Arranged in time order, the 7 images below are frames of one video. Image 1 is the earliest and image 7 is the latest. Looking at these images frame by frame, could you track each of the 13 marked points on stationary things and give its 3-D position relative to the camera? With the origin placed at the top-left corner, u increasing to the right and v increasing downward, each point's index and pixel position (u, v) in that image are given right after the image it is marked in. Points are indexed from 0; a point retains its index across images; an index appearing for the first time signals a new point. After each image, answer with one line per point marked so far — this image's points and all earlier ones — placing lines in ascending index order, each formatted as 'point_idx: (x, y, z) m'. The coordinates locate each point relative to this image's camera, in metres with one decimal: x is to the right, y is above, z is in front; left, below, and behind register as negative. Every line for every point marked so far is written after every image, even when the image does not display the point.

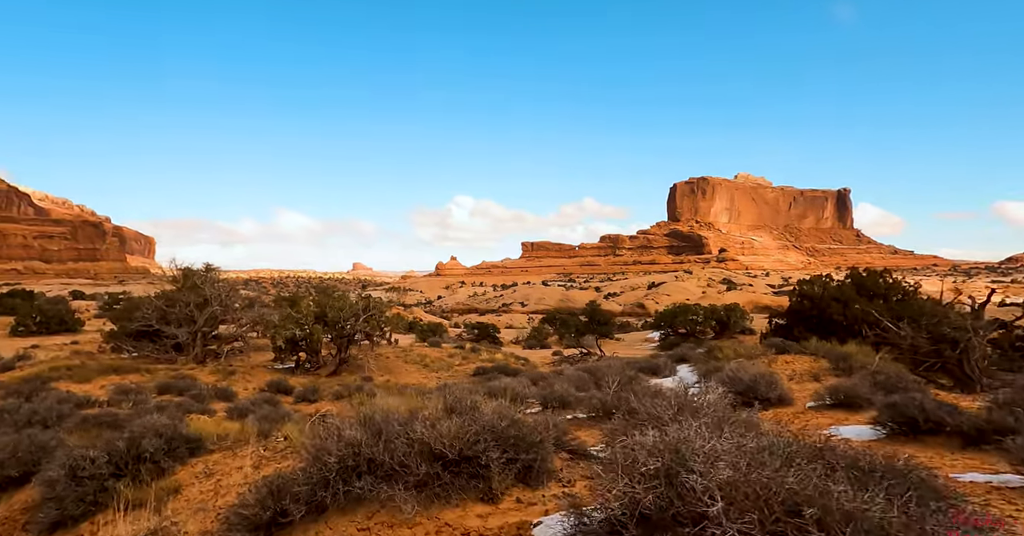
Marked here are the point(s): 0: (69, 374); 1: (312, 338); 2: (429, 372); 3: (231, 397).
0: (-11.2, -2.7, +16.7) m
1: (-5.3, -1.9, +17.9) m
2: (-2.5, -2.9, +18.0) m
3: (-5.3, -2.5, +12.5) m
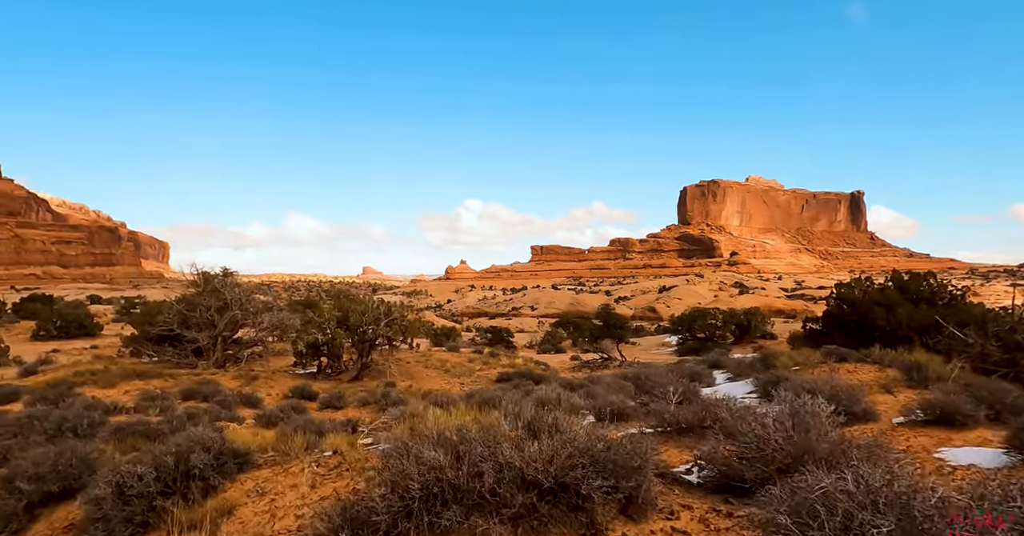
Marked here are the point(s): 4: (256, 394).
0: (-10.6, -2.9, +16.7) m
1: (-4.7, -2.0, +17.8) m
2: (-1.8, -3.0, +17.9) m
3: (-4.8, -2.6, +12.4) m
4: (-5.2, -2.6, +13.7) m
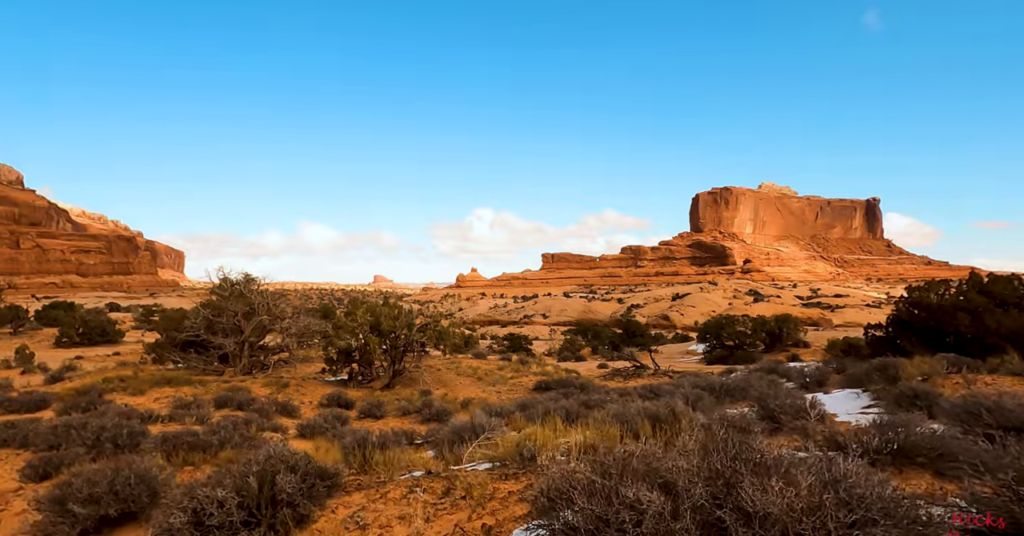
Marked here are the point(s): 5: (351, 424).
0: (-9.7, -3.0, +16.3) m
1: (-3.8, -2.1, +17.3) m
2: (-0.9, -3.1, +17.3) m
3: (-3.9, -2.6, +11.9) m
4: (-4.4, -2.7, +13.2) m
5: (-2.4, -2.3, +9.9) m
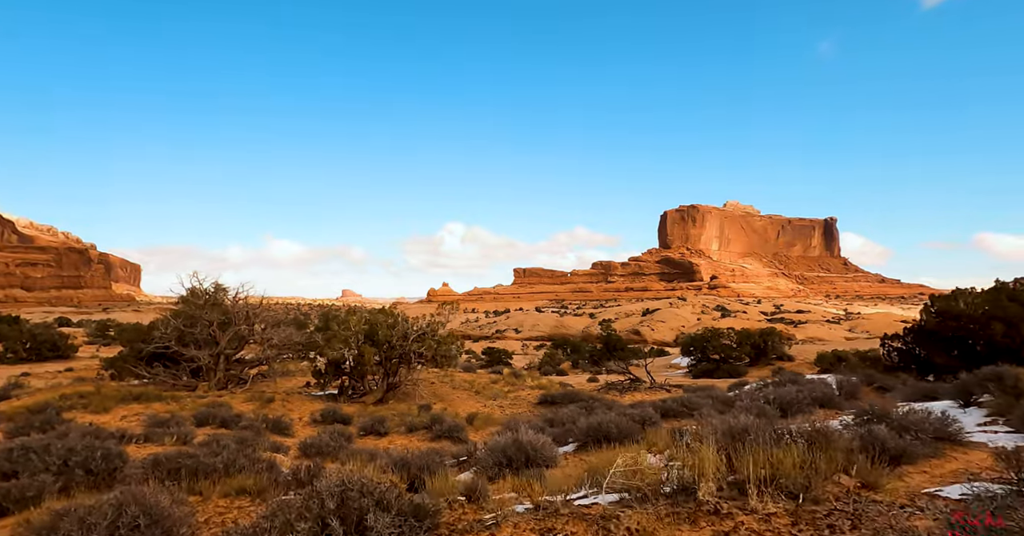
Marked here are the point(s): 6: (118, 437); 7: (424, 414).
0: (-9.6, -3.1, +15.0) m
1: (-3.7, -2.3, +16.2) m
2: (-0.9, -3.3, +16.3) m
3: (-3.7, -2.6, +10.8) m
4: (-4.2, -2.8, +12.1) m
5: (-2.1, -2.3, +8.9) m
6: (-5.2, -2.3, +8.8) m
7: (-1.8, -2.9, +13.1) m
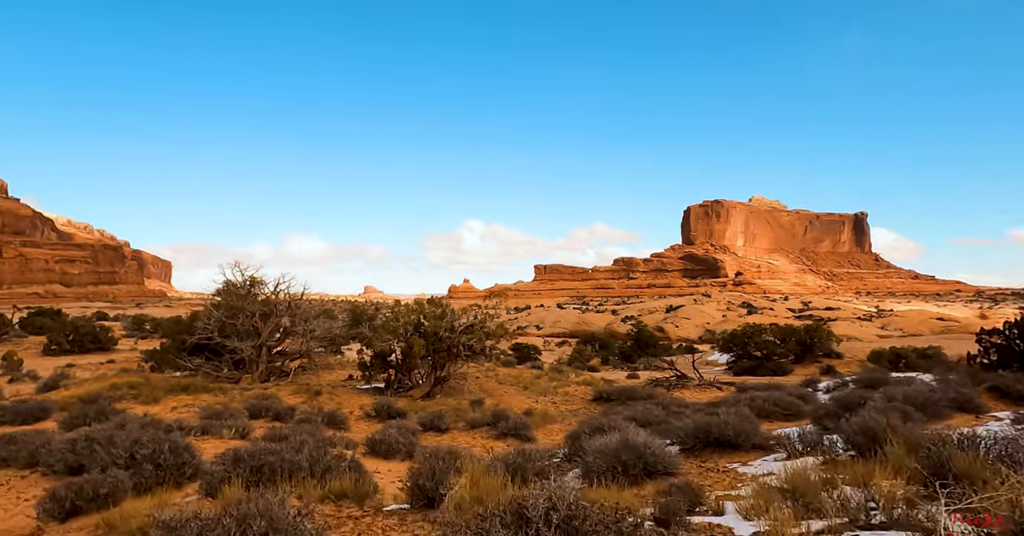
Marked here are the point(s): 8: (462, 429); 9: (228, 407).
0: (-8.4, -2.8, +14.8) m
1: (-2.5, -2.1, +15.8) m
2: (+0.4, -3.1, +15.8) m
3: (-2.6, -2.5, +10.4) m
4: (-3.1, -2.6, +11.7) m
5: (-1.1, -2.2, +8.4) m
6: (-4.3, -2.1, +8.4) m
7: (-0.6, -2.7, +12.6) m
8: (-0.8, -2.4, +10.0) m
9: (-5.2, -2.5, +12.1) m
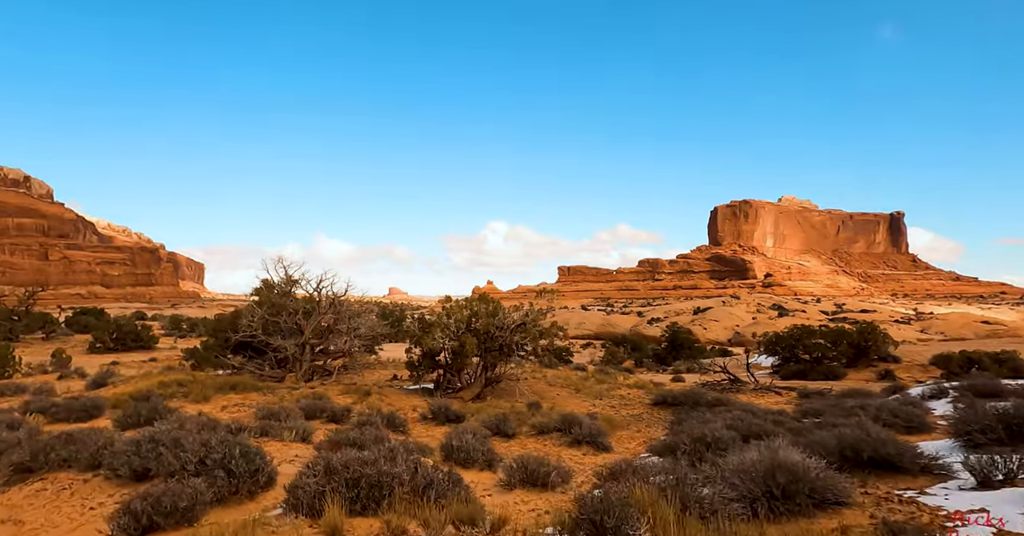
0: (-7.2, -2.7, +14.5) m
1: (-1.2, -2.0, +15.3) m
2: (+1.6, -3.0, +15.1) m
3: (-1.6, -2.4, +9.9) m
4: (-2.0, -2.5, +11.2) m
5: (-0.2, -2.1, +7.8) m
6: (-3.3, -2.0, +8.0) m
7: (+0.5, -2.6, +12.0) m
8: (+0.3, -2.4, +9.4) m
9: (-4.1, -2.5, +11.7) m
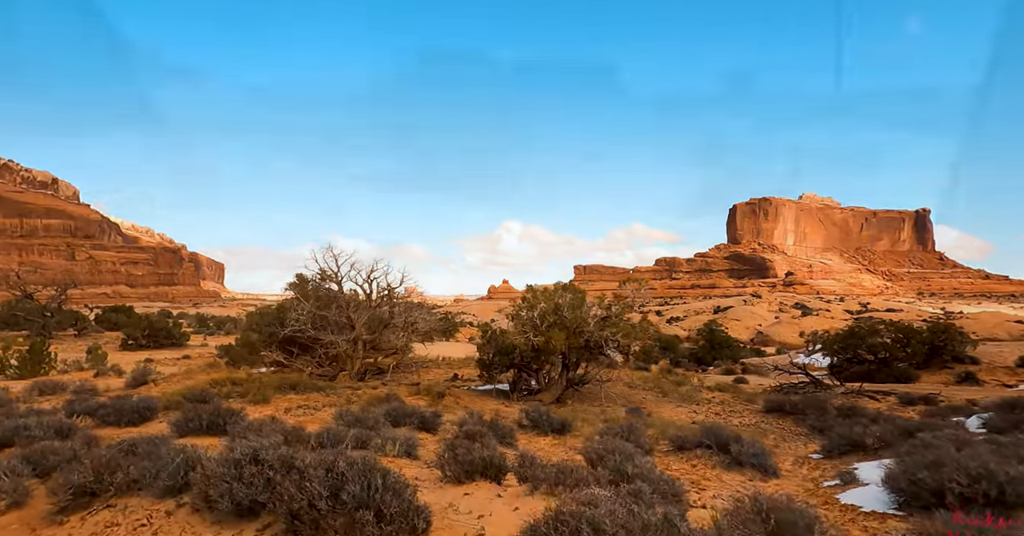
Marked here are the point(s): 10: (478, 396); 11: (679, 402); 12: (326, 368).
0: (-5.4, -2.5, +13.2) m
1: (+0.6, -1.8, +13.7) m
2: (+3.4, -2.8, +13.5) m
3: (0.0, -2.2, +8.4) m
4: (-0.3, -2.3, +9.7) m
5: (+1.4, -1.9, +6.3) m
6: (-1.7, -1.8, +6.6) m
7: (+2.2, -2.4, +10.4) m
8: (+1.9, -2.2, +7.8) m
9: (-2.4, -2.2, +10.2) m
10: (-0.7, -2.7, +14.2) m
11: (+3.7, -2.9, +14.4) m
12: (-5.6, -3.0, +20.0) m
